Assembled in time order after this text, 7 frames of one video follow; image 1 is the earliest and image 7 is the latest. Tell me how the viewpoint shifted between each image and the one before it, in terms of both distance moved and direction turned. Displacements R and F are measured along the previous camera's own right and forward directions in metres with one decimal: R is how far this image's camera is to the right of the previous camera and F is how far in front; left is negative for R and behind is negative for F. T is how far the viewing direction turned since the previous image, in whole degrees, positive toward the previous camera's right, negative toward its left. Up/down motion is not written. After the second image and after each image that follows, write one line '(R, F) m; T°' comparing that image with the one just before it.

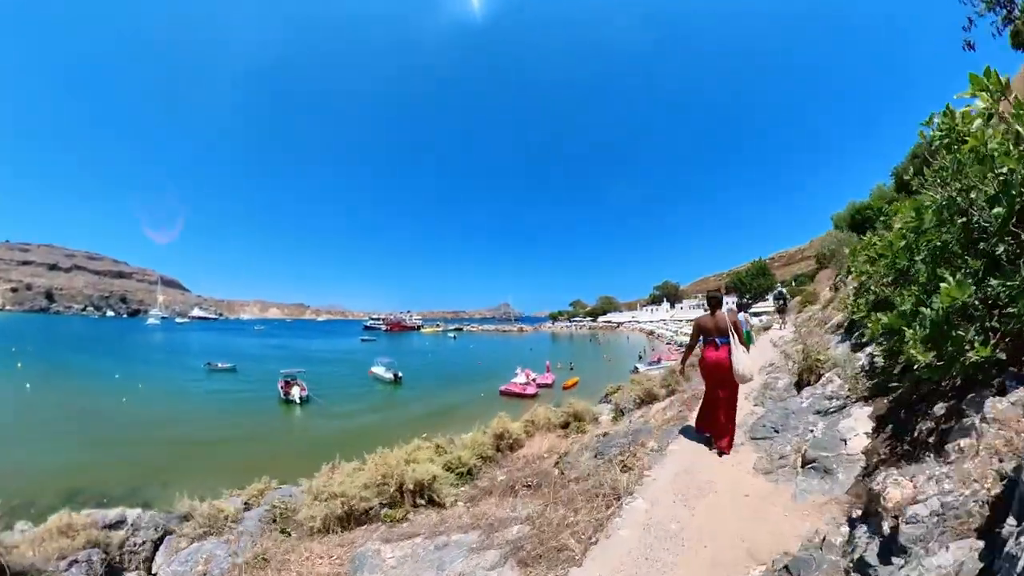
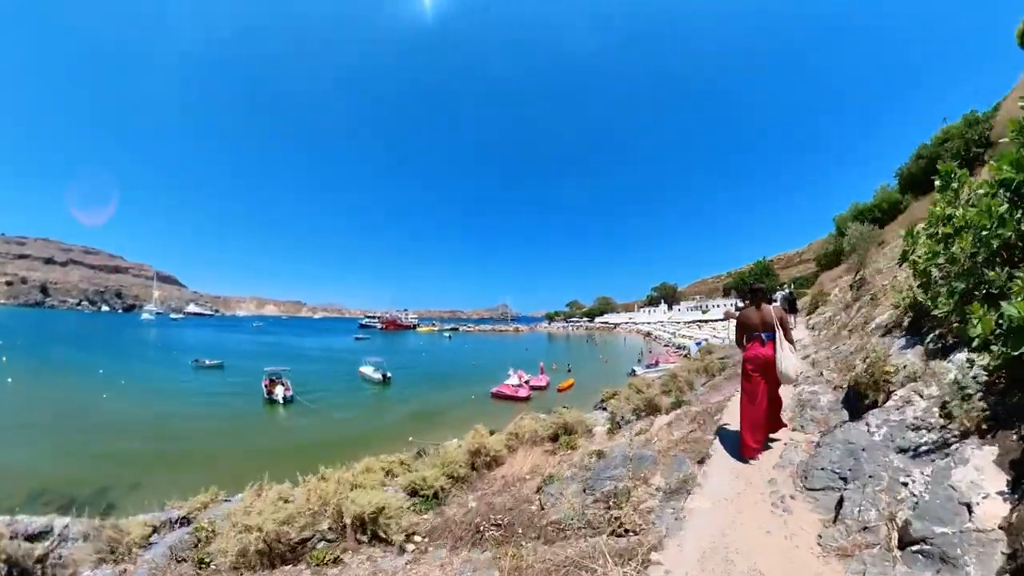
(+0.4, +1.5) m; 0°
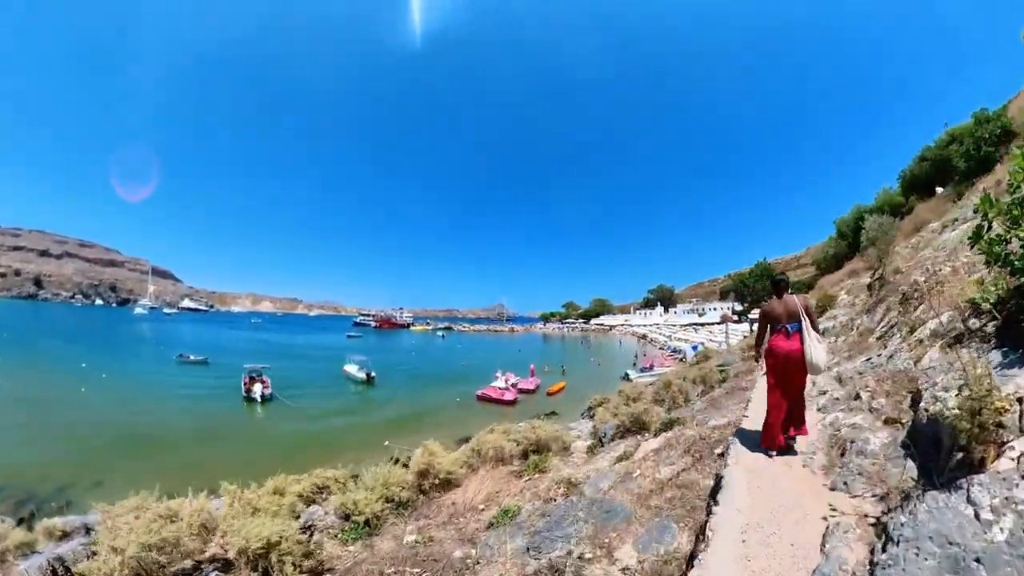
(+0.7, +1.5) m; 0°
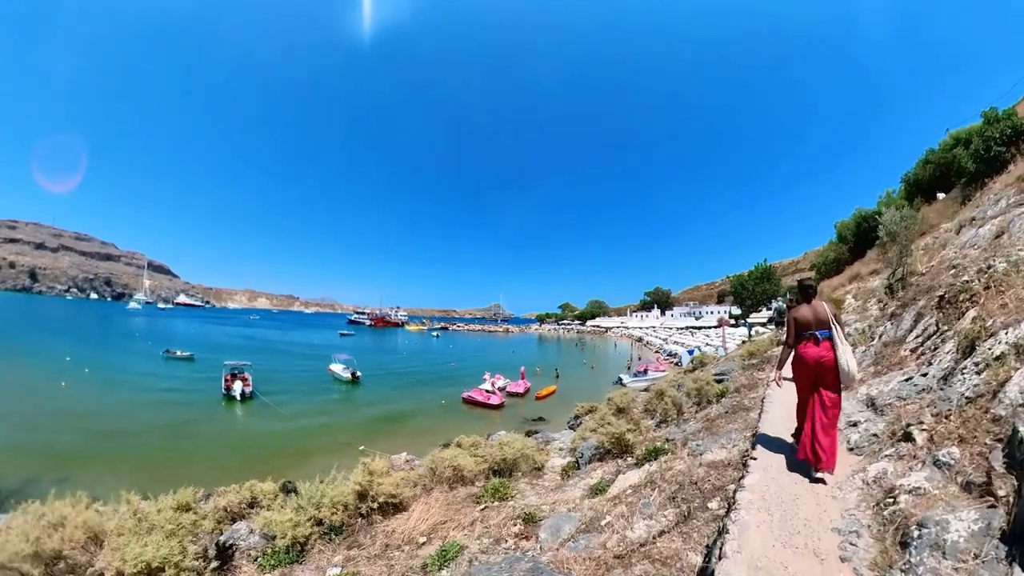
(+0.6, +1.3) m; 0°
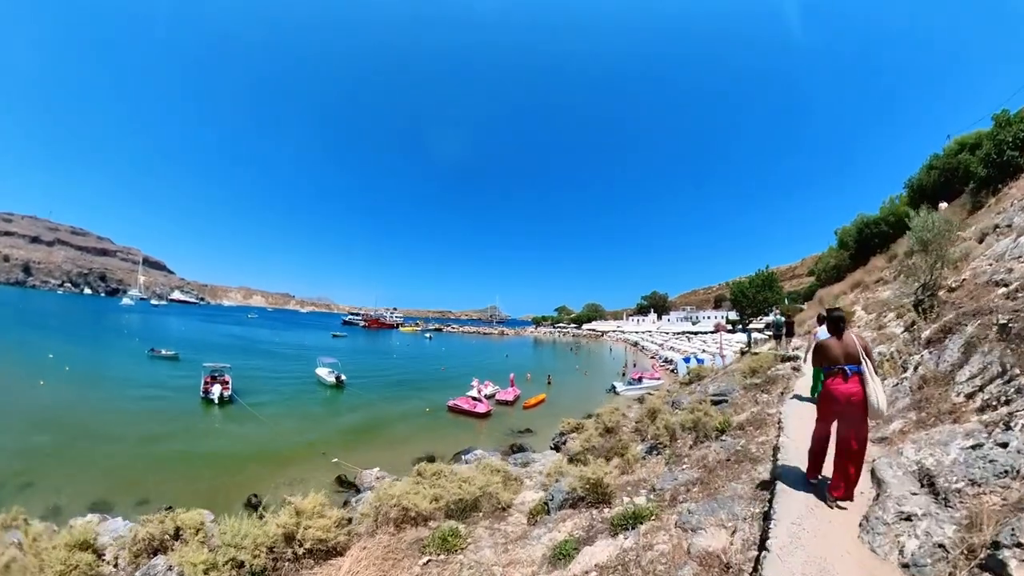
(+0.6, +1.4) m; 0°
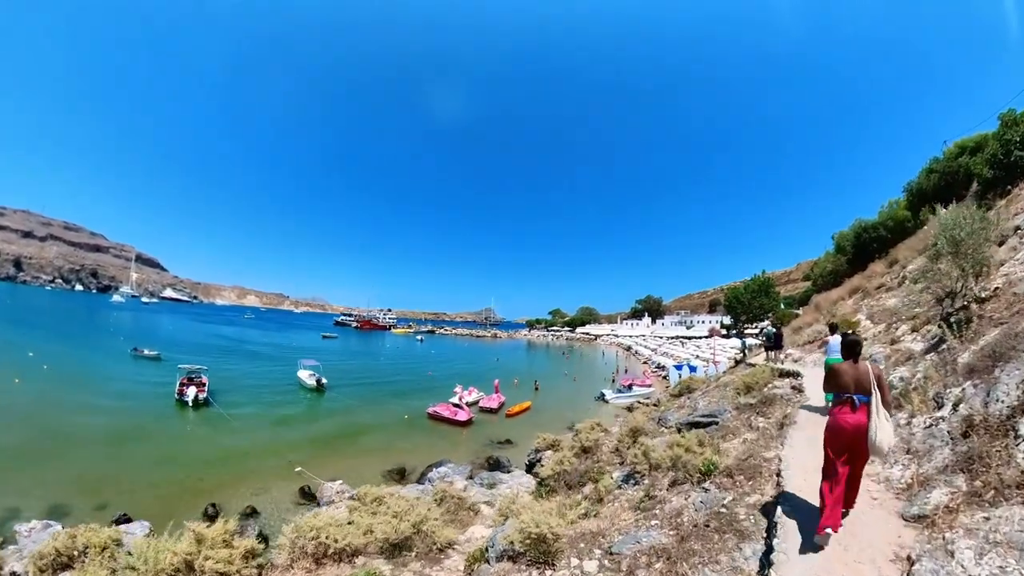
(+0.7, +1.3) m; 0°
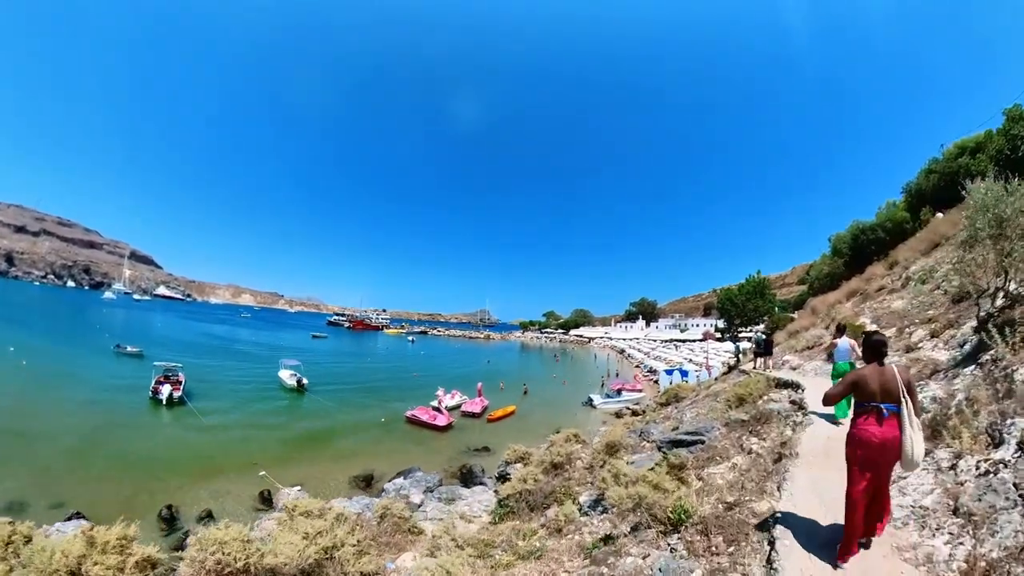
(+0.8, +1.3) m; 0°
